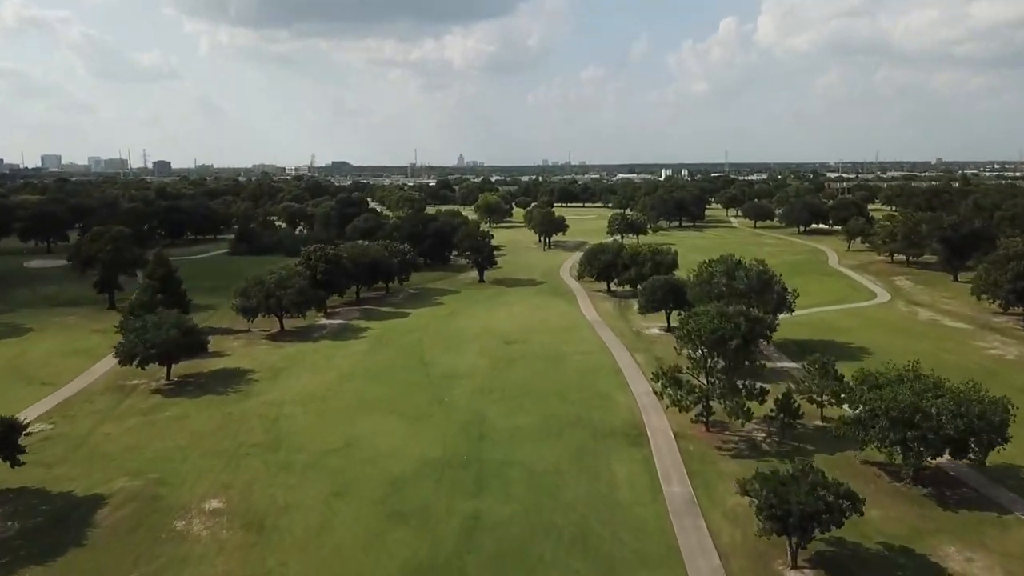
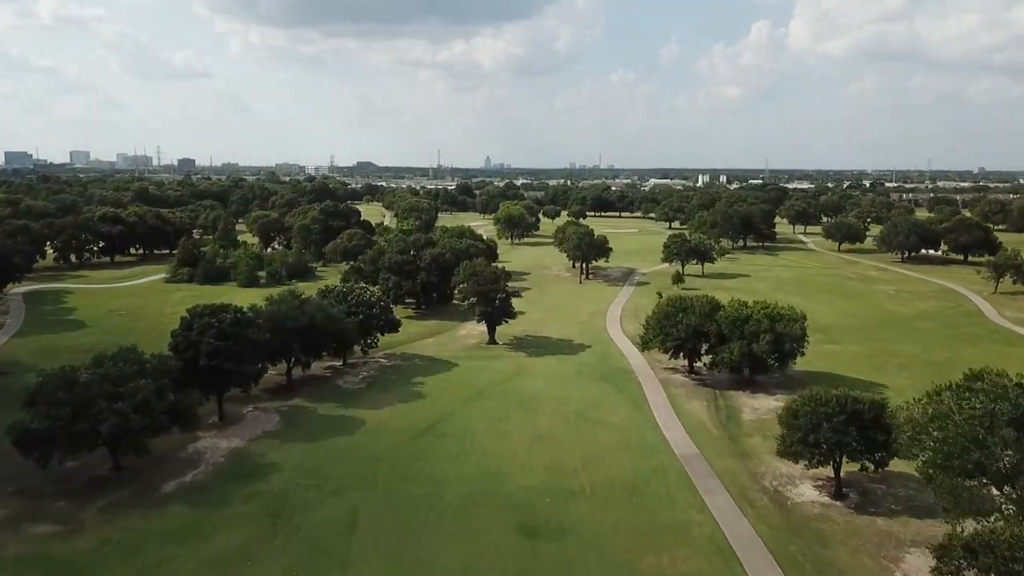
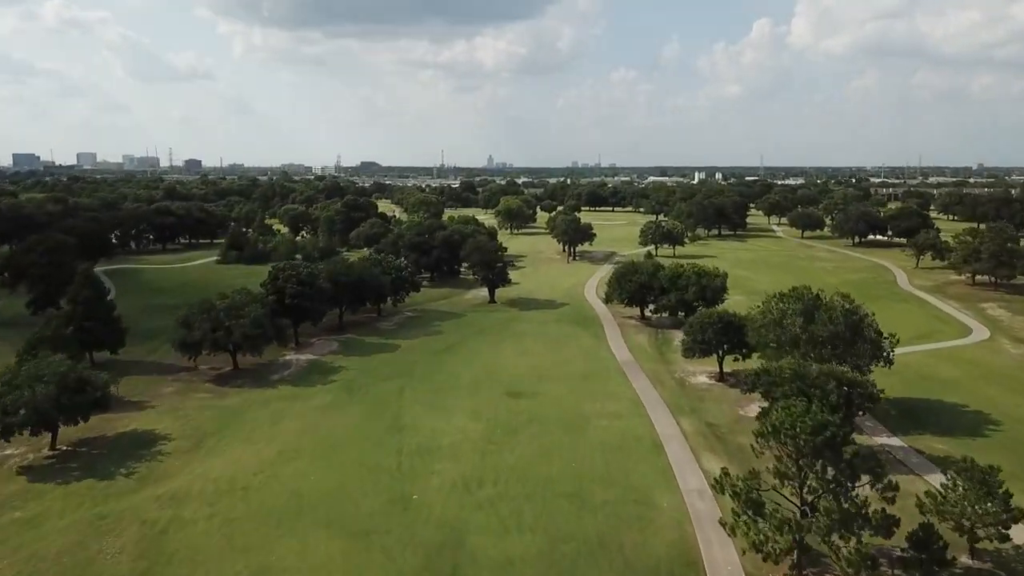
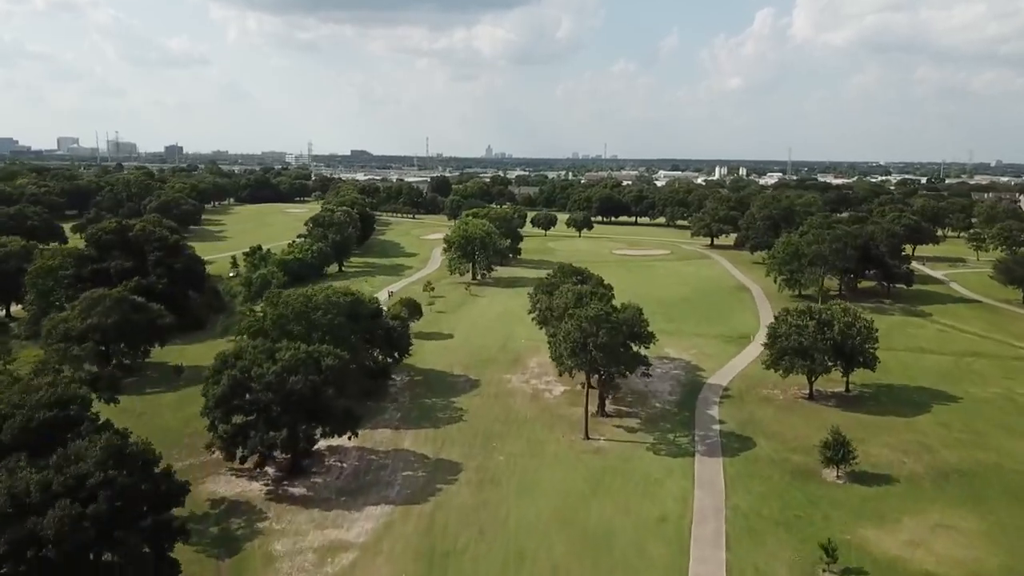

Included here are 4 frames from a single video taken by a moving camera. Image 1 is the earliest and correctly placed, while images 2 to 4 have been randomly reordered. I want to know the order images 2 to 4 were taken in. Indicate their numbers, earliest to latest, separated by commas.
3, 2, 4
